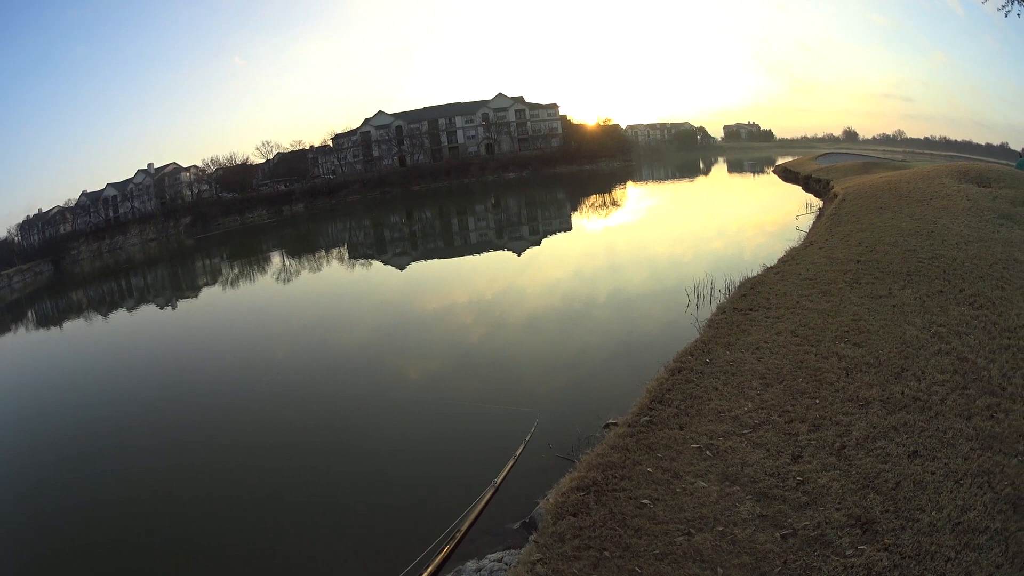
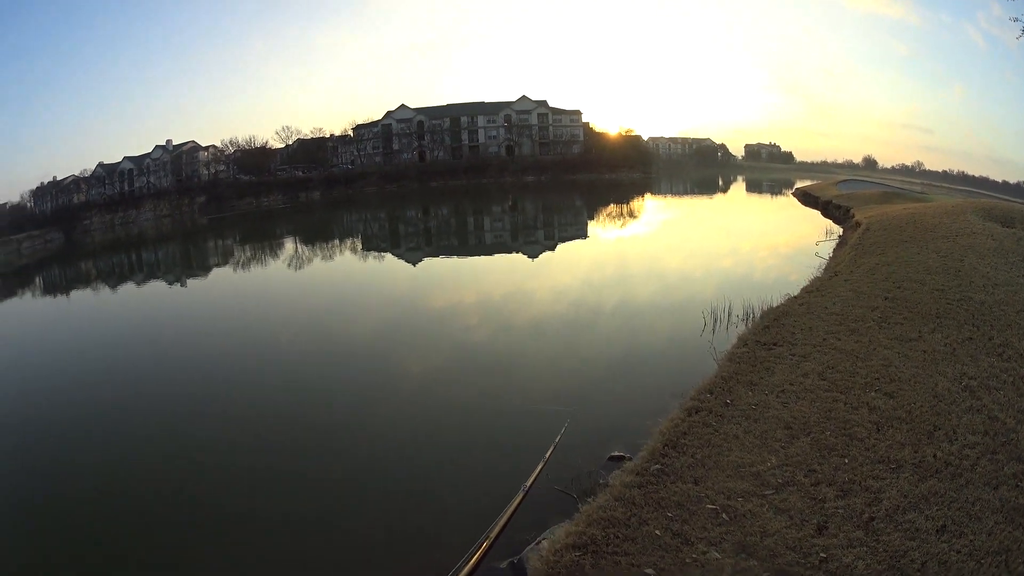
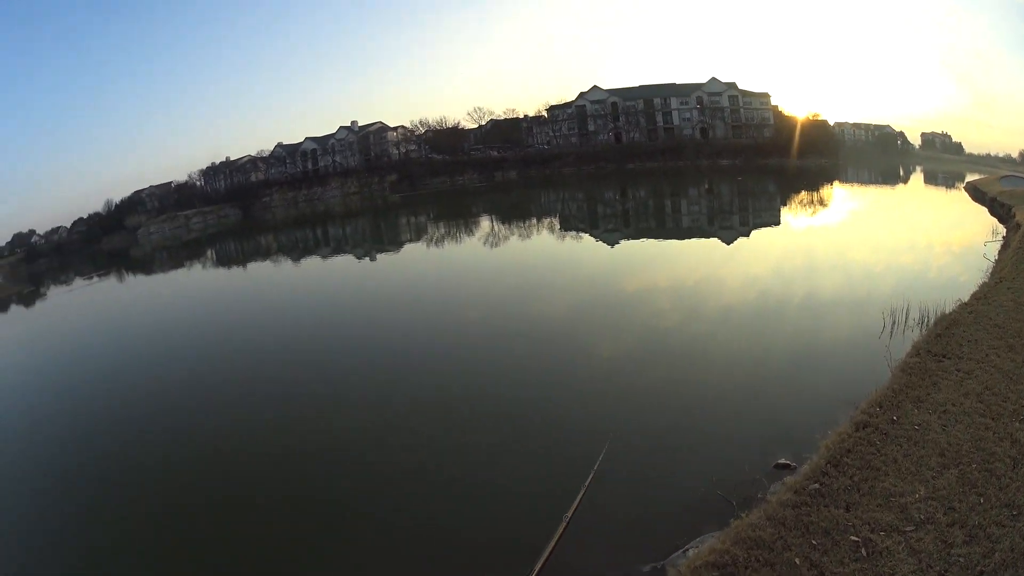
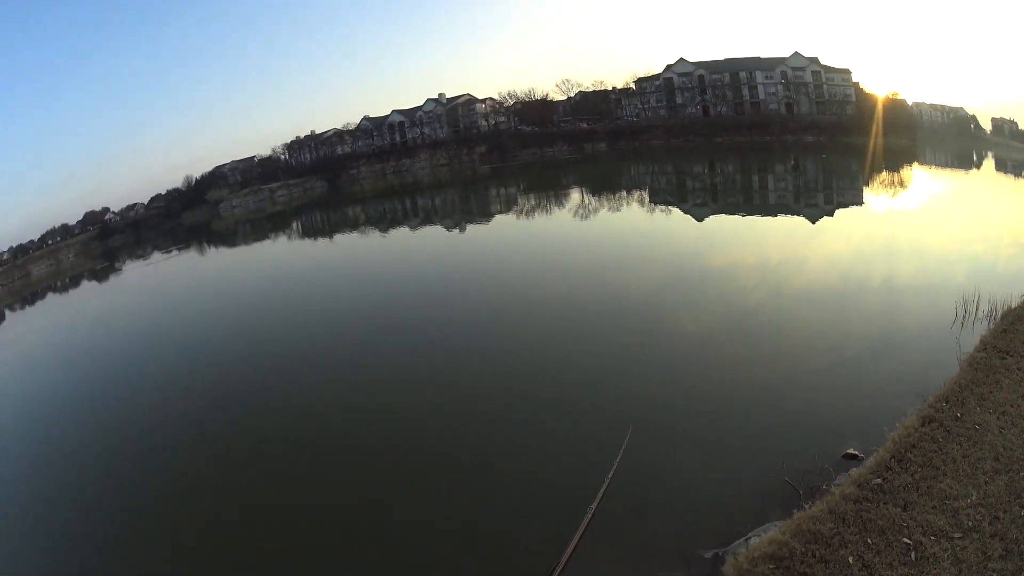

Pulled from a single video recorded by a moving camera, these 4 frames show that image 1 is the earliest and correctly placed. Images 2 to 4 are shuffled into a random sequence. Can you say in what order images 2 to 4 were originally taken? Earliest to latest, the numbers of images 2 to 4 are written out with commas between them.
2, 3, 4
